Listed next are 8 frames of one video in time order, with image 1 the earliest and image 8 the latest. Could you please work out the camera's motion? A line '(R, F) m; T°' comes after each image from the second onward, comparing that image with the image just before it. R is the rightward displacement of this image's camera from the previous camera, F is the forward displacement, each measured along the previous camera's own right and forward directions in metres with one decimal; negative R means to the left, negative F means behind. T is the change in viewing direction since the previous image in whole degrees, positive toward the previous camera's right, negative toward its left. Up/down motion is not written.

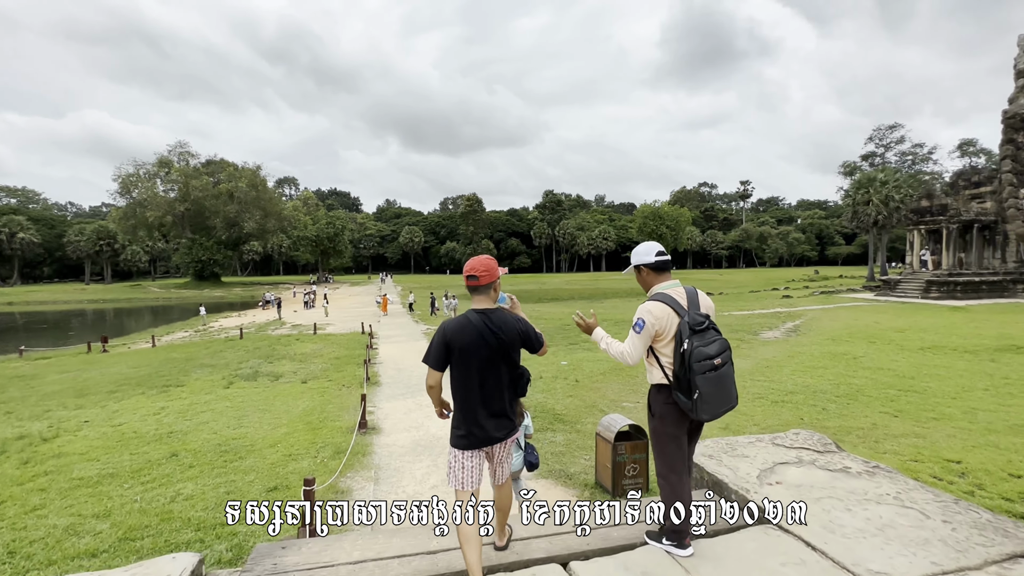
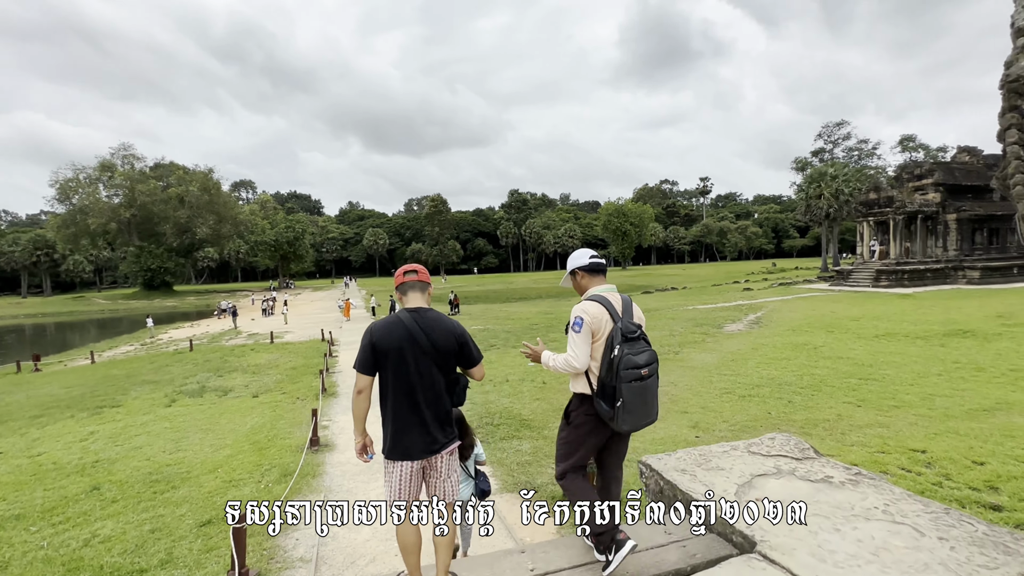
(+0.1, +0.4) m; +4°
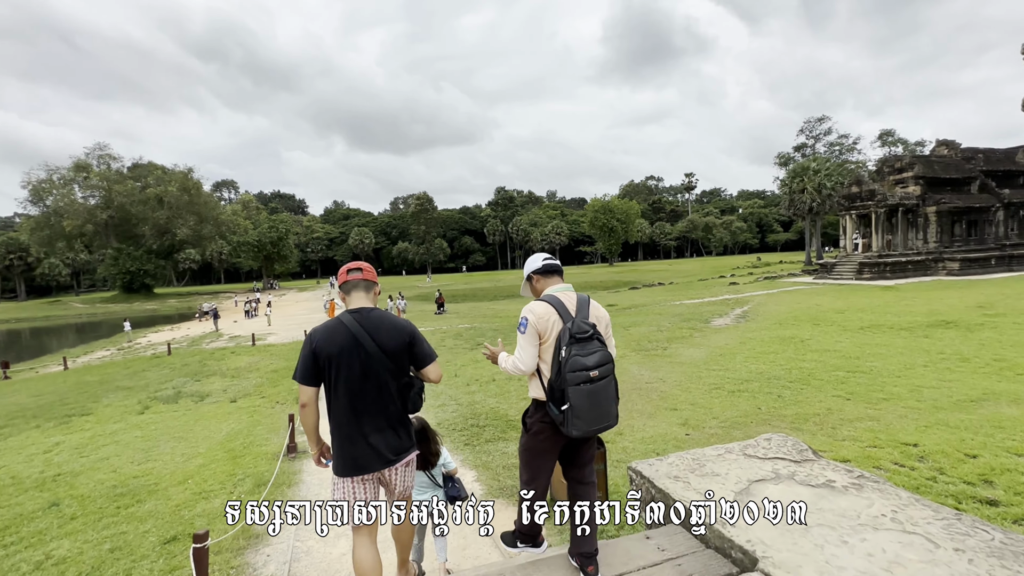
(+0.1, +0.2) m; +1°
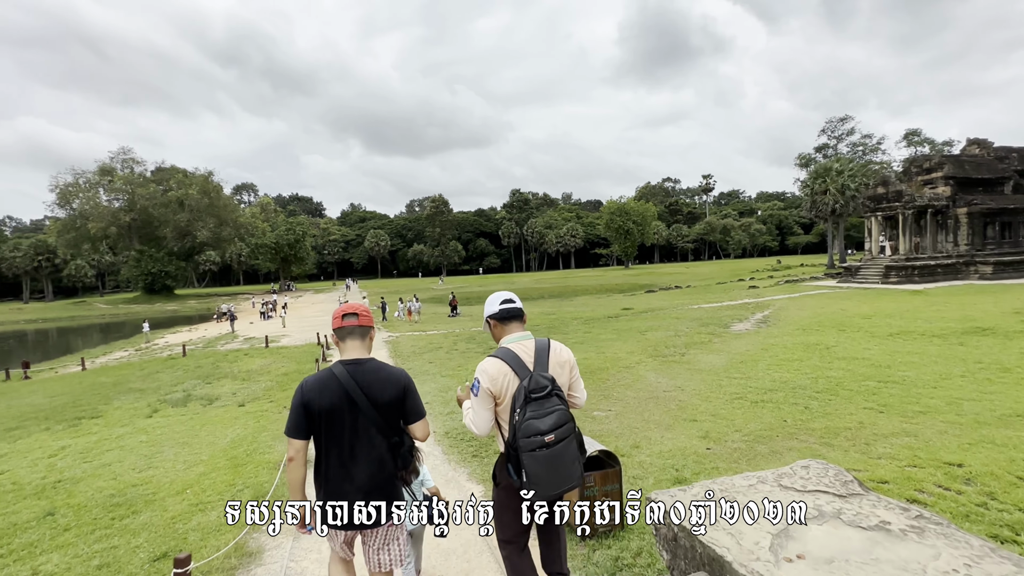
(+0.1, +0.3) m; -2°
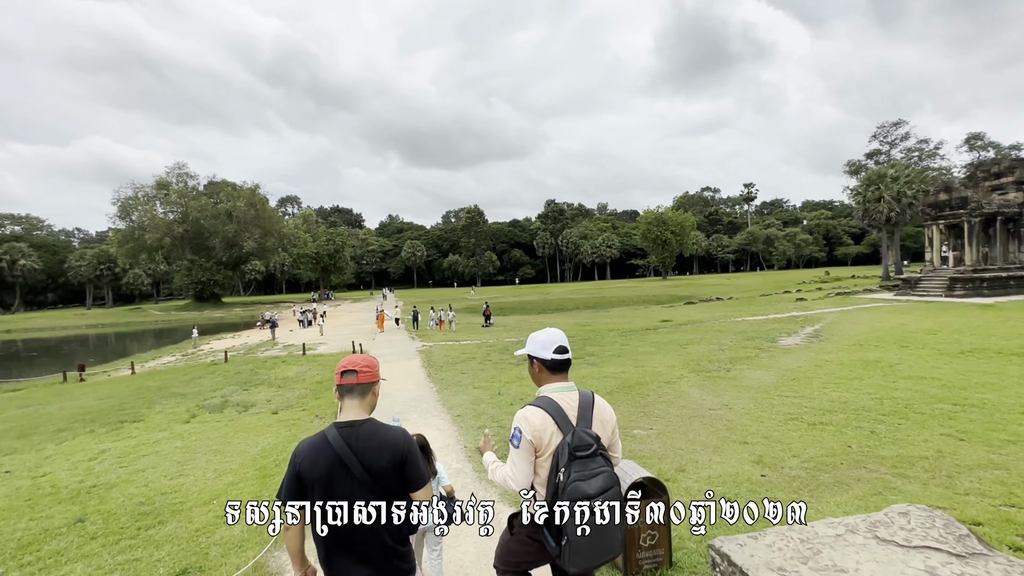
(0.0, +0.3) m; -4°
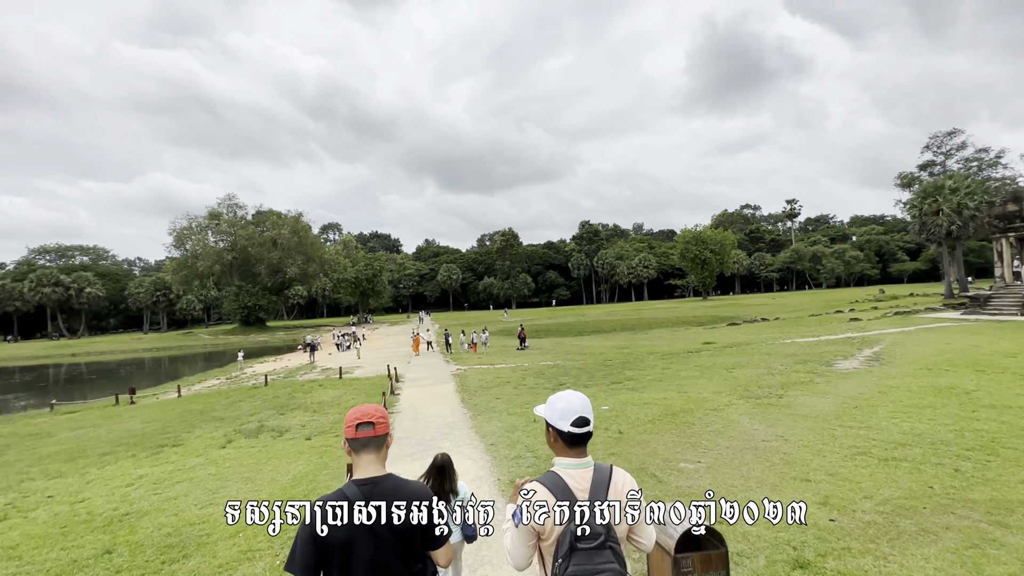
(0.0, +0.3) m; -4°
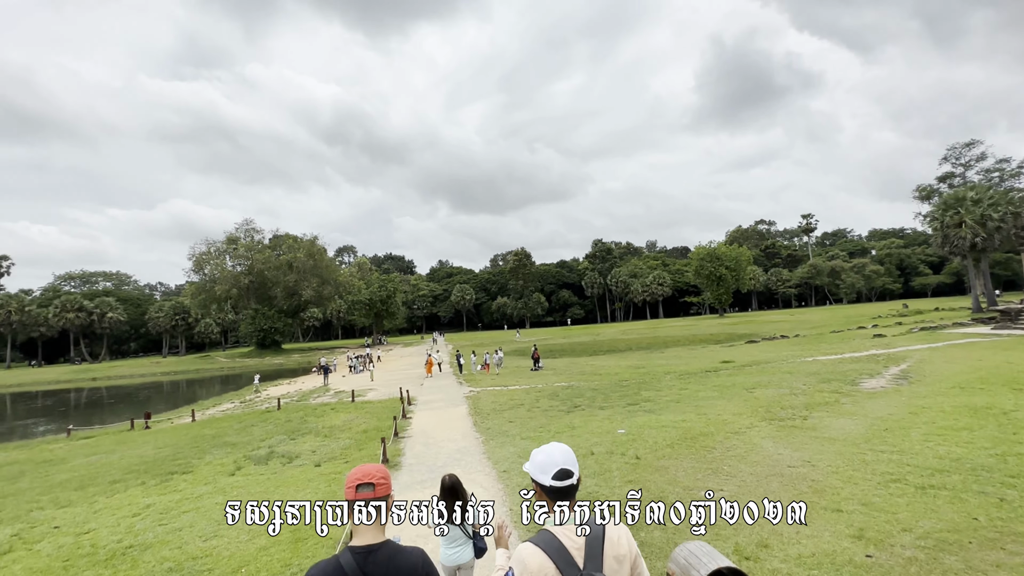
(+0.1, +0.2) m; -2°
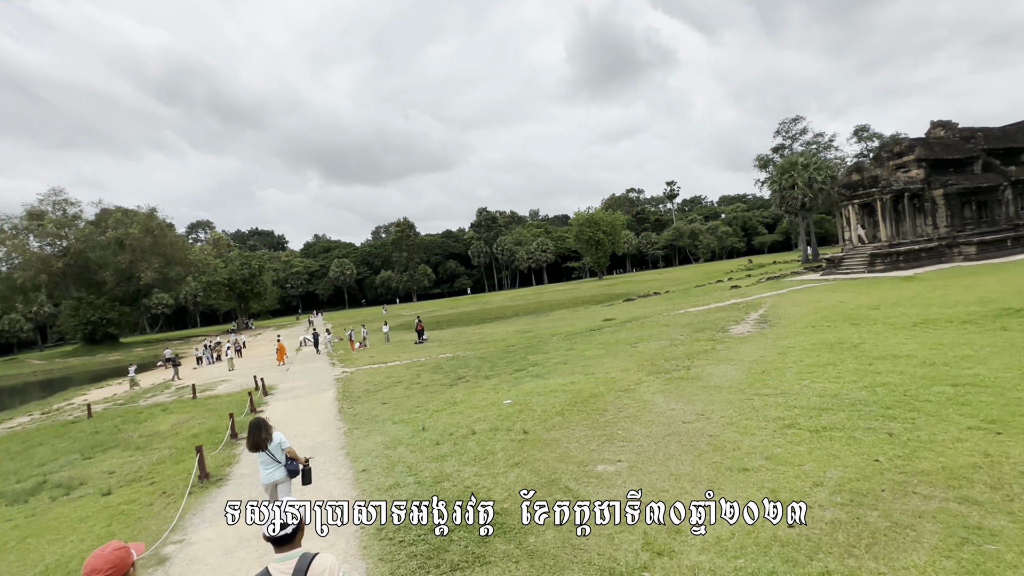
(+0.5, +1.6) m; +13°
